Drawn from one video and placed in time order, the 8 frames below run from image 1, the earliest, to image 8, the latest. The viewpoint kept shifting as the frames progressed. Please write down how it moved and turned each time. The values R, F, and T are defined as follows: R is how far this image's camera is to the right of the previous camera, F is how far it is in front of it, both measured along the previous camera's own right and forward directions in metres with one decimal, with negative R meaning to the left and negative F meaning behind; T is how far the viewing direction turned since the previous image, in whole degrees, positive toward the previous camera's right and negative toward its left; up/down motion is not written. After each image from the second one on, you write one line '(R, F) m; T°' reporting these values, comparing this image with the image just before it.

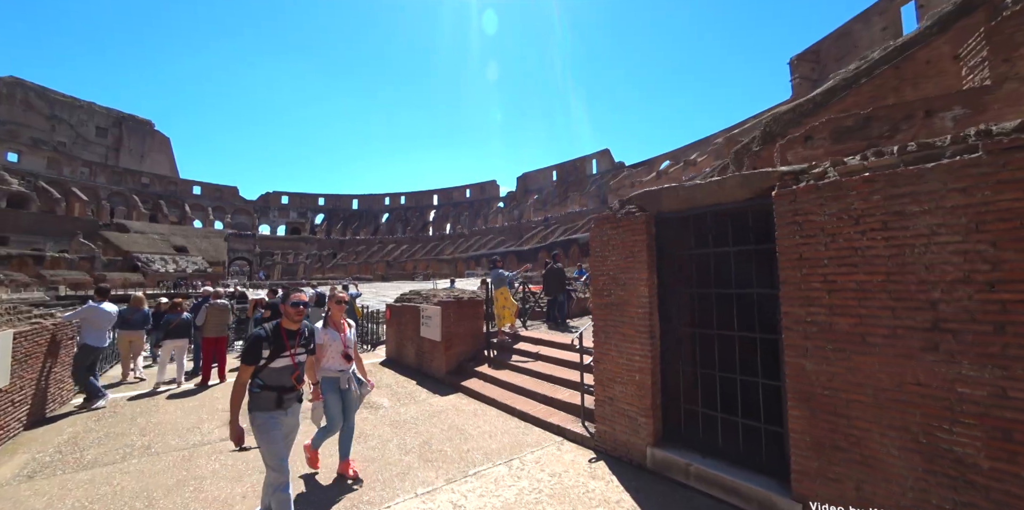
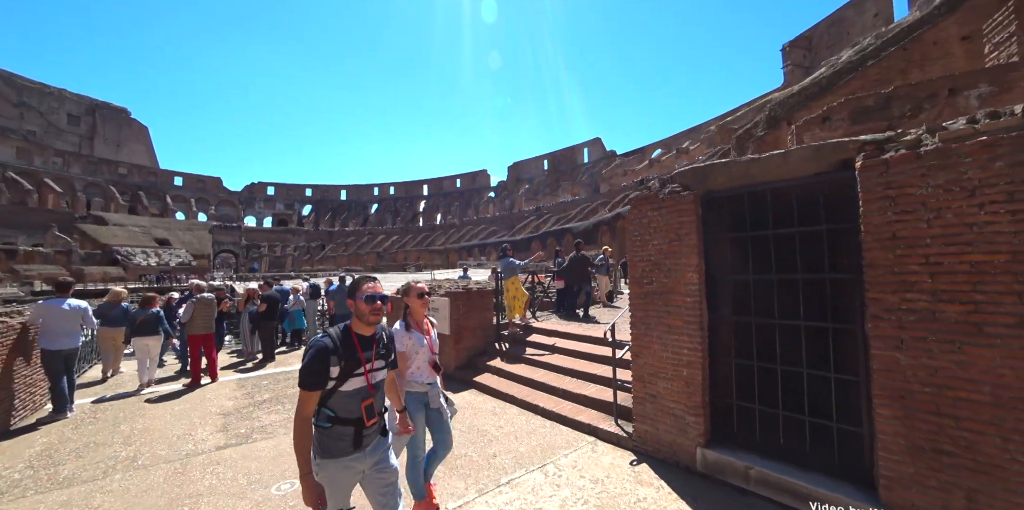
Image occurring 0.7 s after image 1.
(-0.4, +0.4) m; +1°
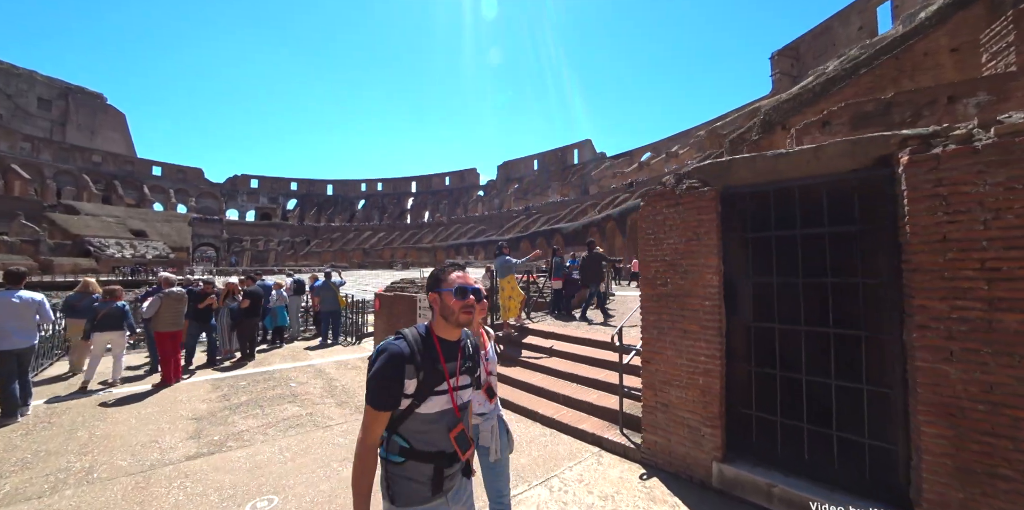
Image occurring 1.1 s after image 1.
(-0.2, +0.3) m; +2°
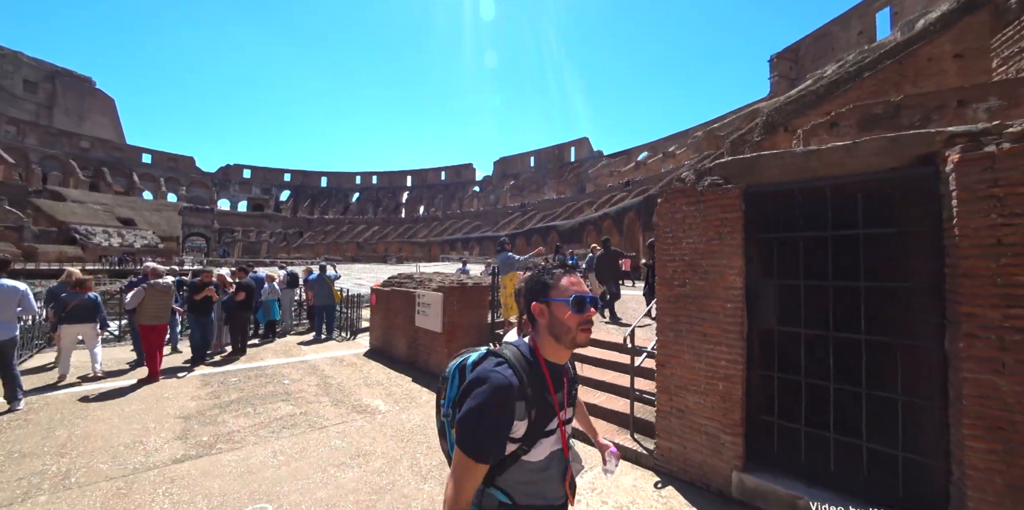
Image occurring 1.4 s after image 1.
(-0.1, +0.2) m; +1°
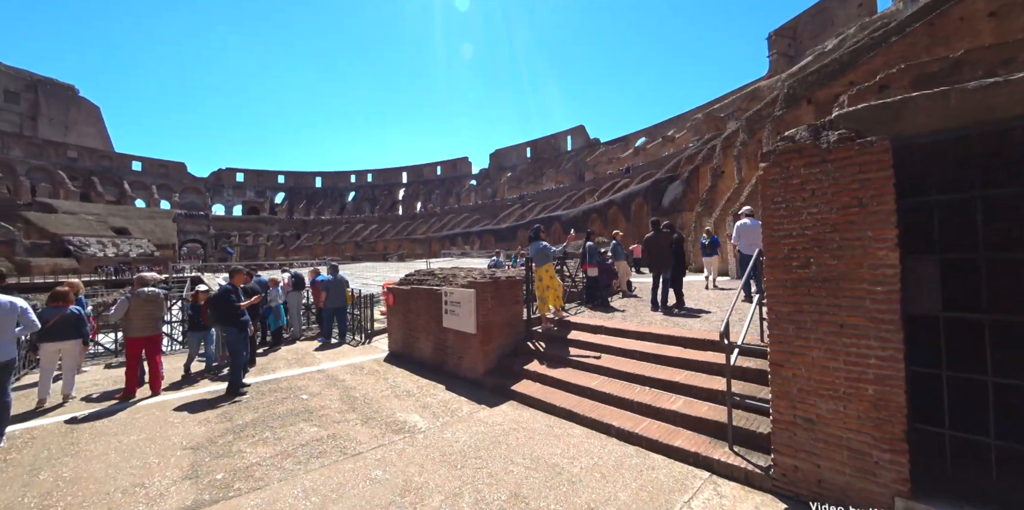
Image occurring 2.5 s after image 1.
(-0.5, +0.6) m; 0°
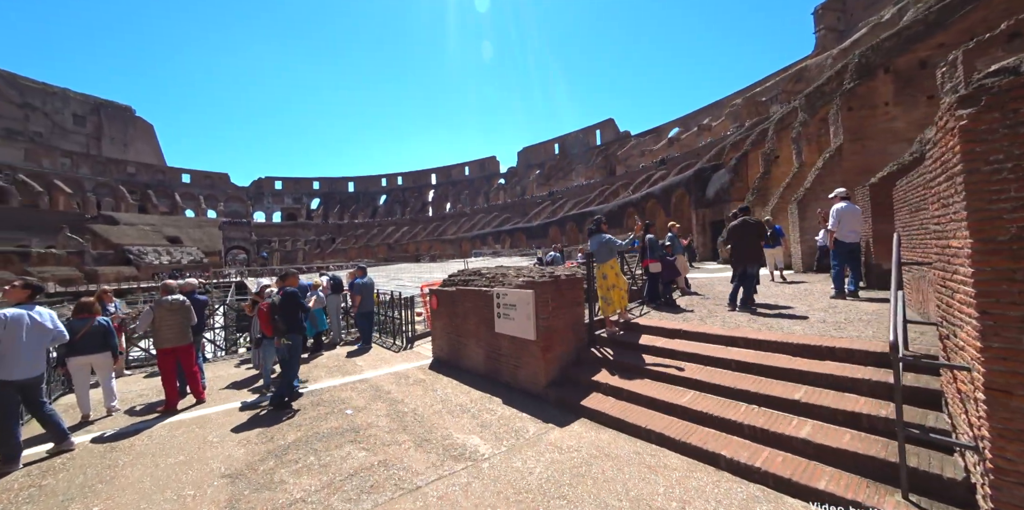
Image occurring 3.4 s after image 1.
(-0.4, +0.6) m; -4°
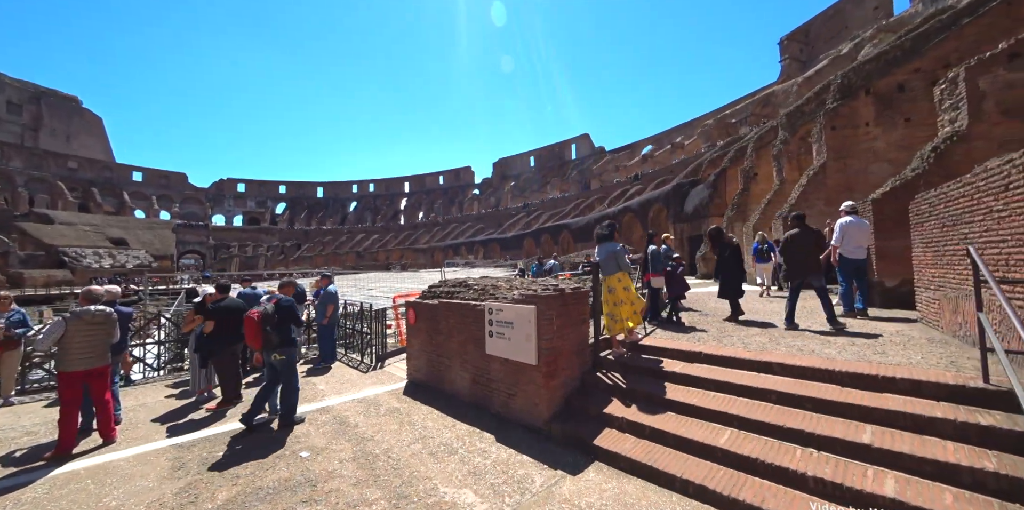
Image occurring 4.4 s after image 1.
(-0.3, +0.7) m; +4°
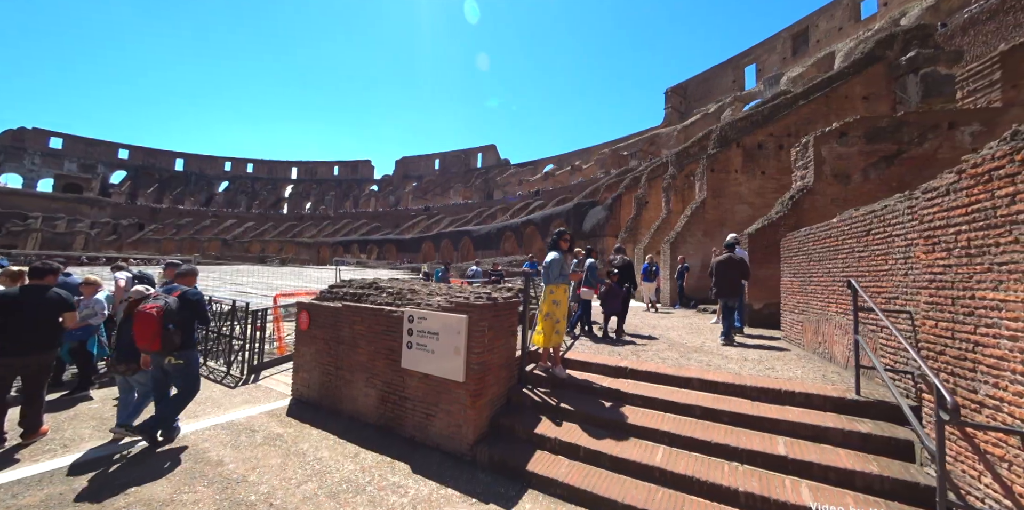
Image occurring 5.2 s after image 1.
(-0.3, +0.4) m; +15°
